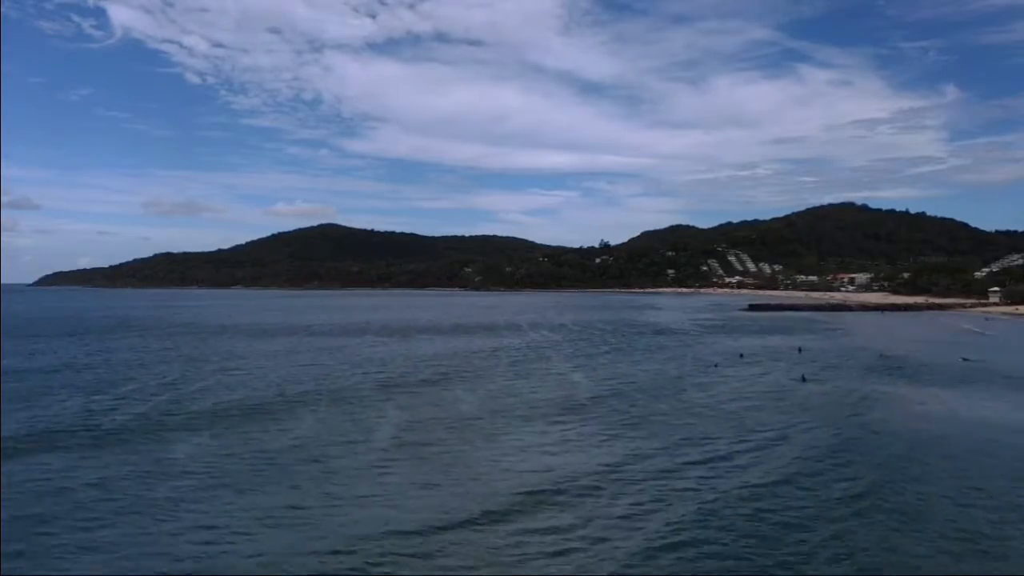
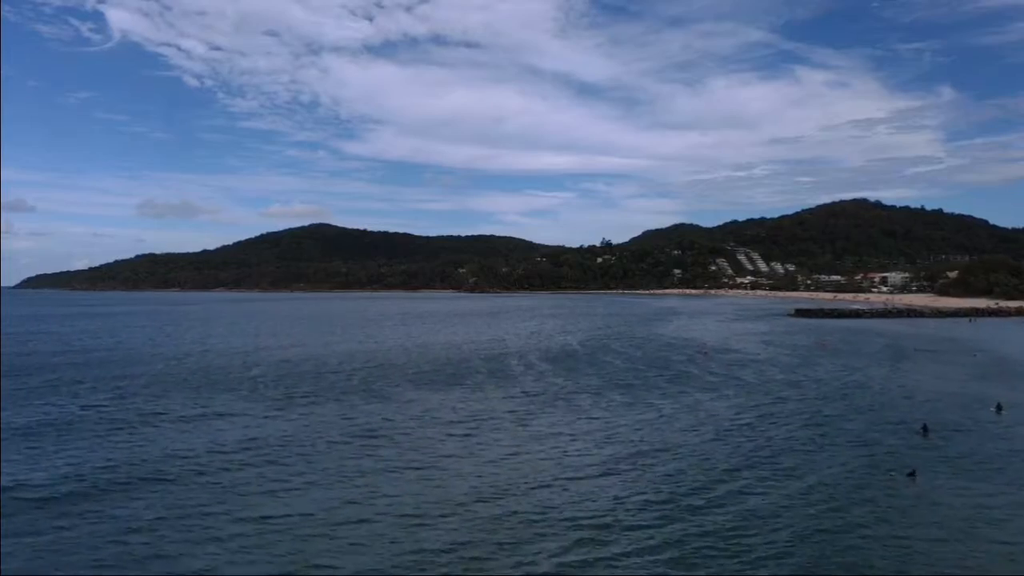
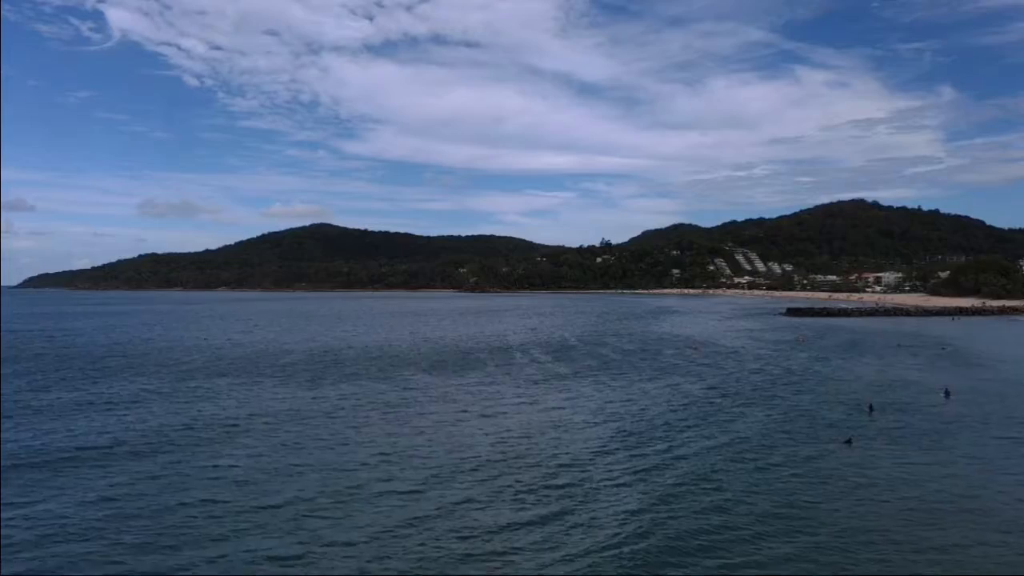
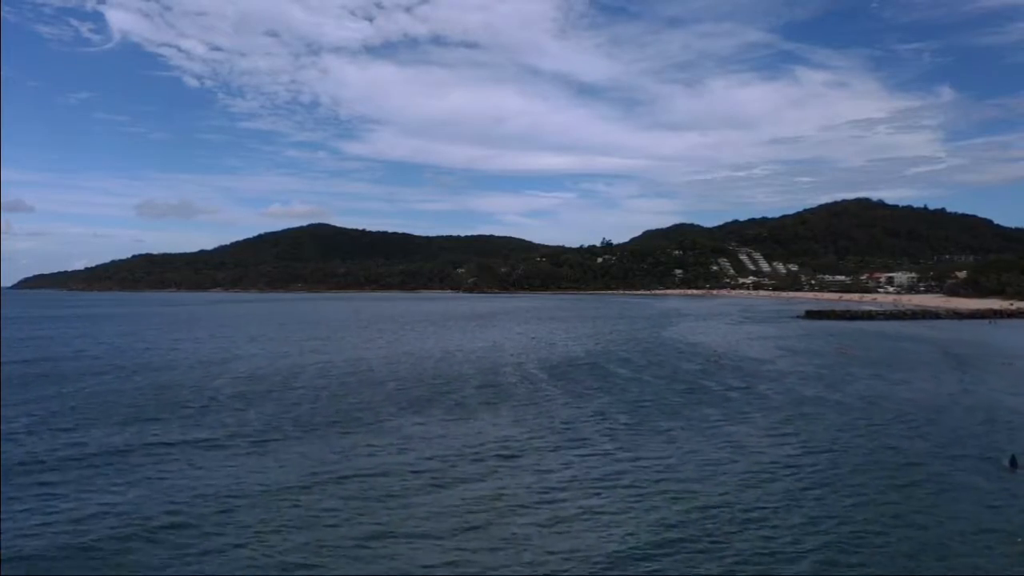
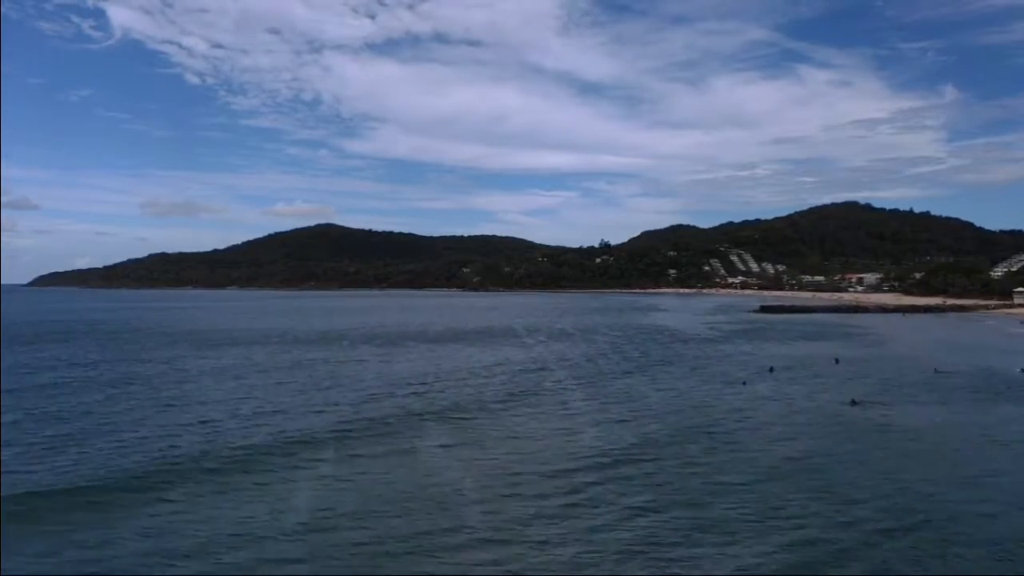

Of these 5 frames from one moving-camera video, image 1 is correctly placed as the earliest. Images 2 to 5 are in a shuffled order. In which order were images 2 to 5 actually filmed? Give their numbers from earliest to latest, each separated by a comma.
5, 3, 2, 4
